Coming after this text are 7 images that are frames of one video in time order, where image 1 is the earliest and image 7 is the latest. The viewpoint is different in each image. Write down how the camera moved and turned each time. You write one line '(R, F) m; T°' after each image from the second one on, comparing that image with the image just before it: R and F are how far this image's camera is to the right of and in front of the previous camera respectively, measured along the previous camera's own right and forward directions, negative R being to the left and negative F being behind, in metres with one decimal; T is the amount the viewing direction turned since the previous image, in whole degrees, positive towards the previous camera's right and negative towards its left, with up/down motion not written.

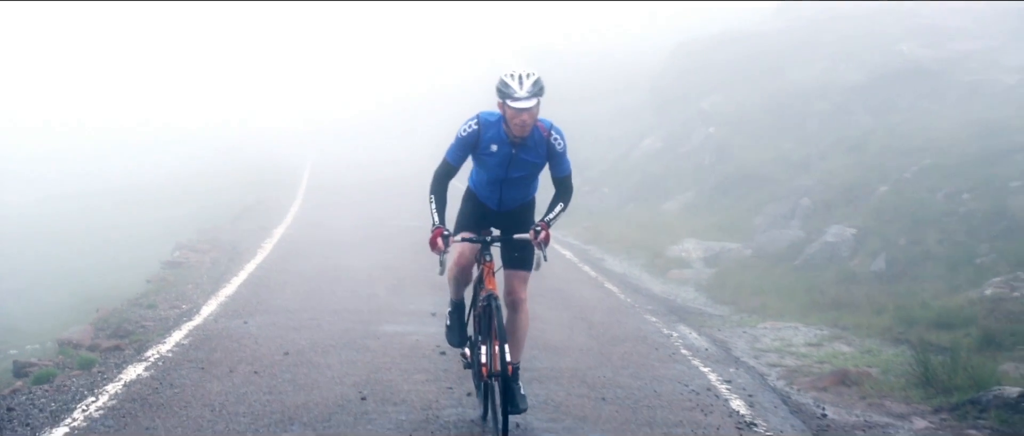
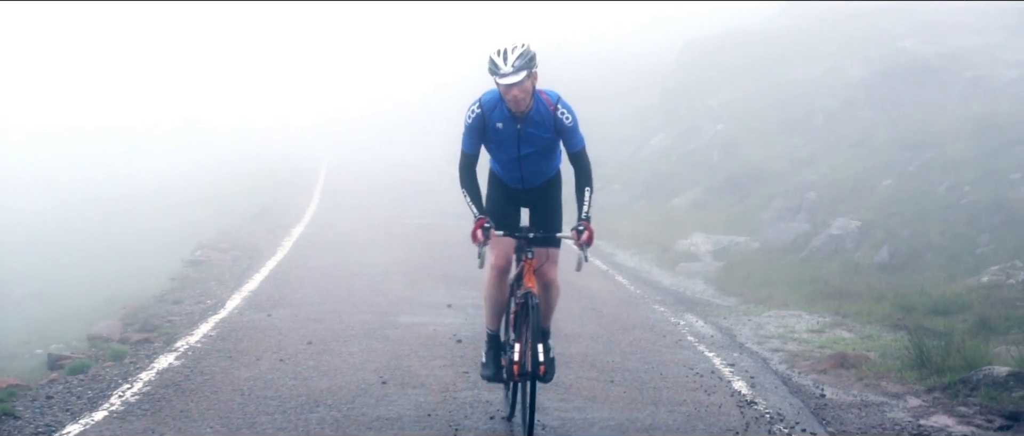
(0.0, -0.4) m; -1°
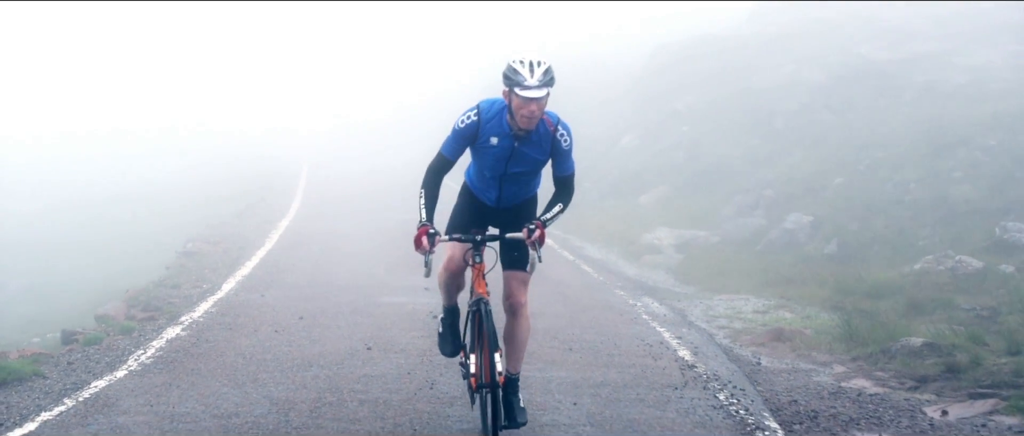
(+0.1, -0.9) m; +1°
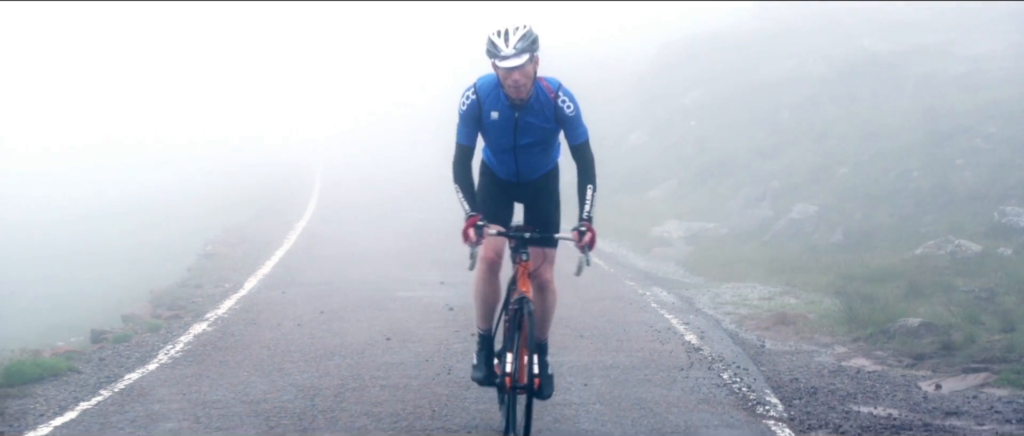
(0.0, -0.3) m; -1°
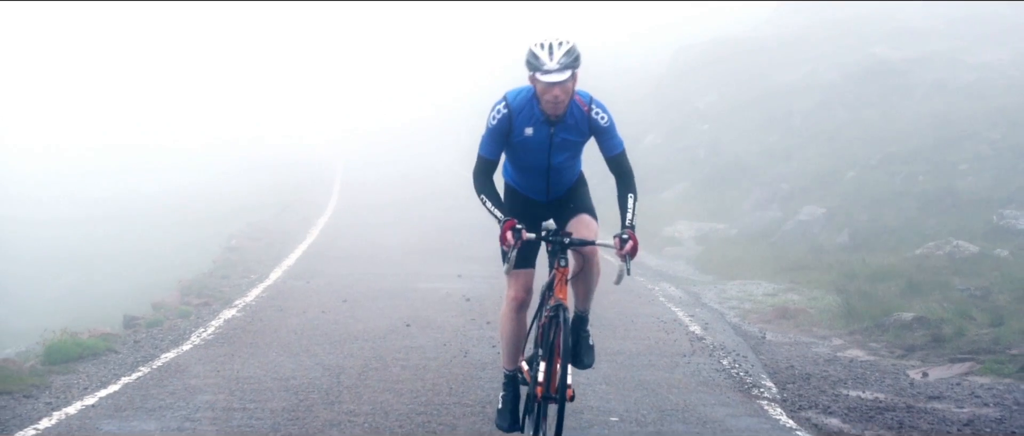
(0.0, -0.5) m; -1°
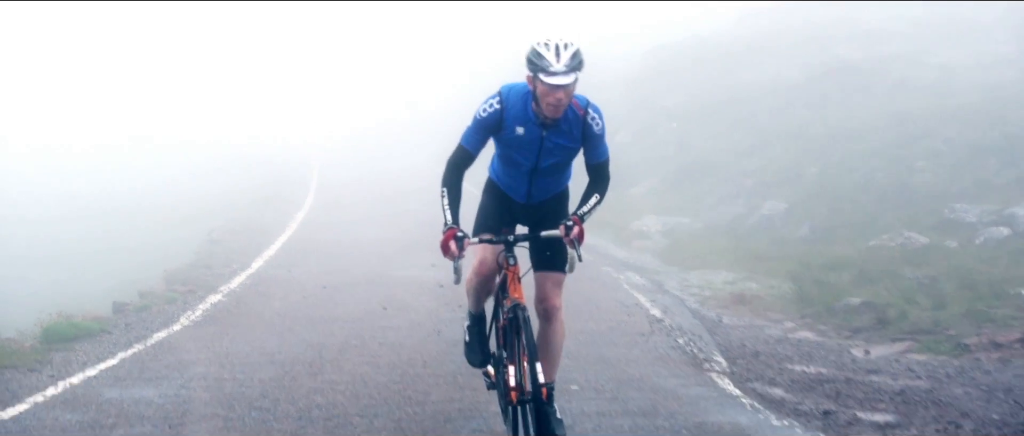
(+0.1, -0.5) m; +1°
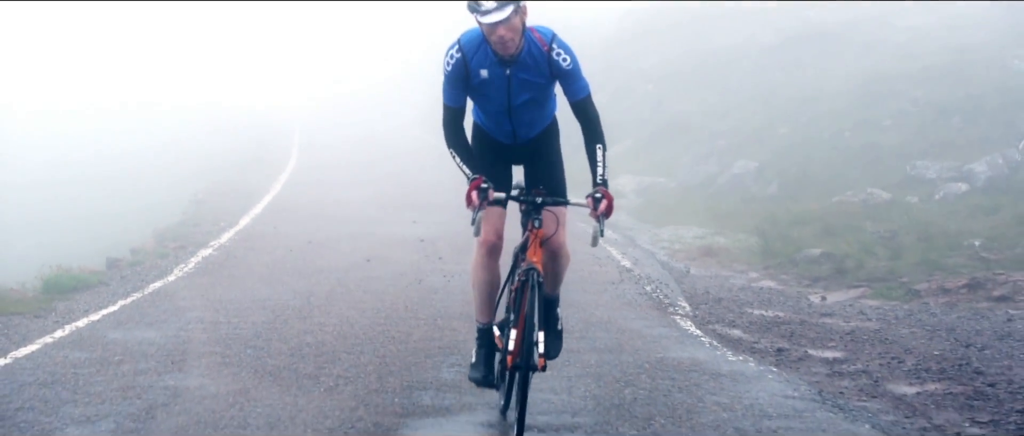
(0.0, -0.4) m; +1°
